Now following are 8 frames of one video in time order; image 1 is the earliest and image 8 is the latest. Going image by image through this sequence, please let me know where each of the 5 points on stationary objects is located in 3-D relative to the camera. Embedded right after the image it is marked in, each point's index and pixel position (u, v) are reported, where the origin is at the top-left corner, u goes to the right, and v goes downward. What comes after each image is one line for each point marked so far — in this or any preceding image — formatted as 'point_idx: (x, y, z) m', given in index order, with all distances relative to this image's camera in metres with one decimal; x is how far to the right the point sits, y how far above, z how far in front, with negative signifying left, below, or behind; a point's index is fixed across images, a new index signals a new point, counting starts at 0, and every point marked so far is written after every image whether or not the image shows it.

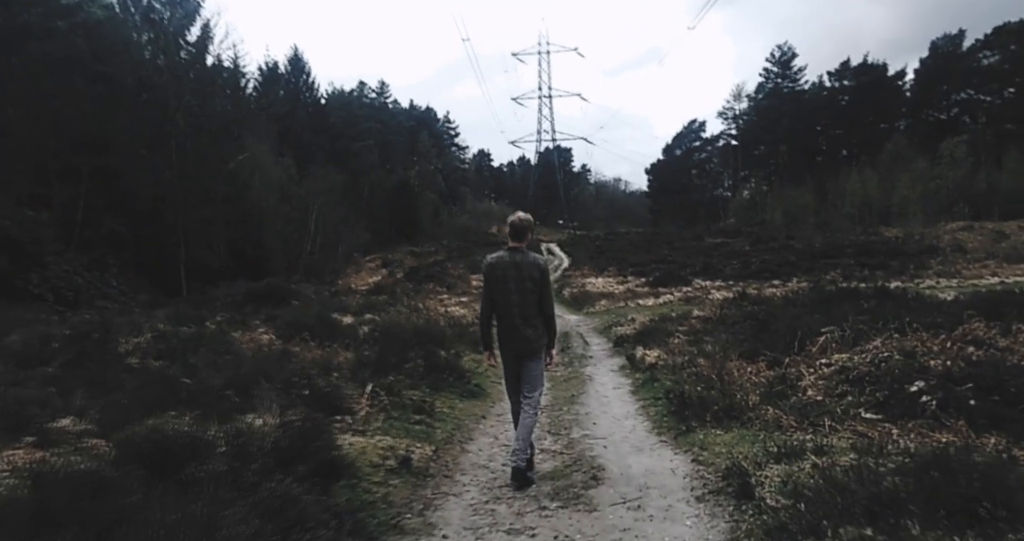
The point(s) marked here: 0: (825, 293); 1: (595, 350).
0: (+8.8, -0.7, +16.9) m
1: (+2.0, -1.9, +14.3) m
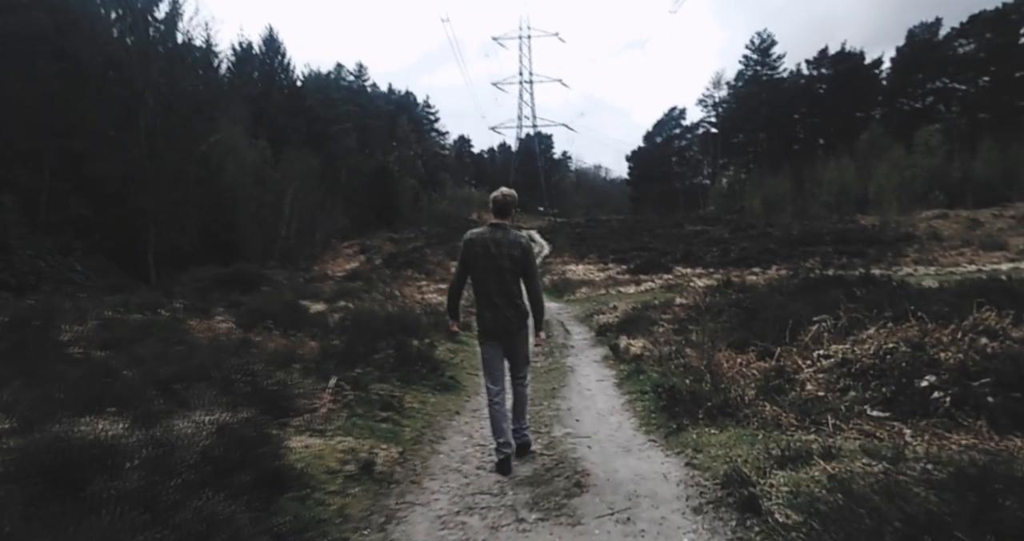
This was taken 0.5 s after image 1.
0: (+8.3, -0.3, +16.5) m
1: (+1.5, -1.6, +13.8) m
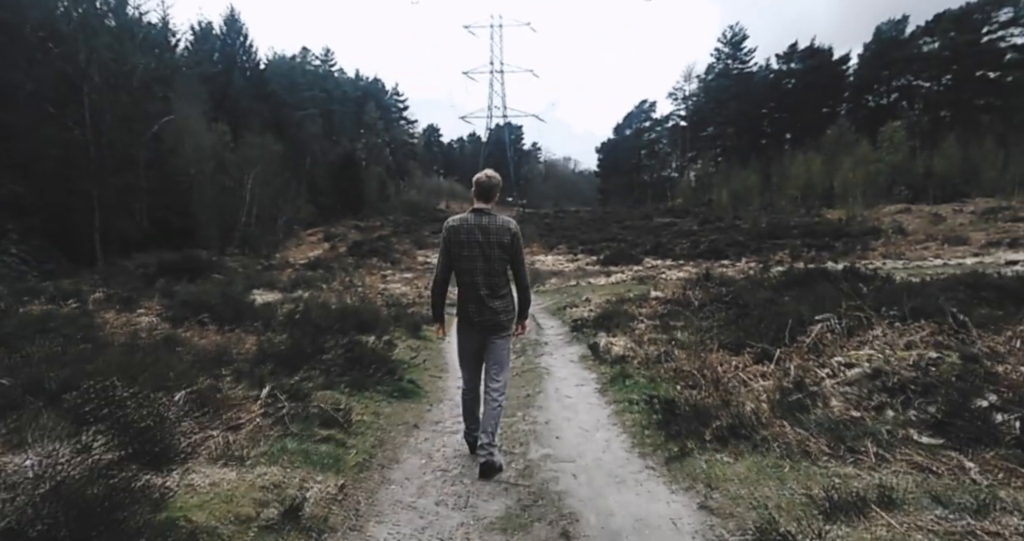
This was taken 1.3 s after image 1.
0: (+7.4, -0.1, +15.8) m
1: (+0.8, -1.4, +12.7) m
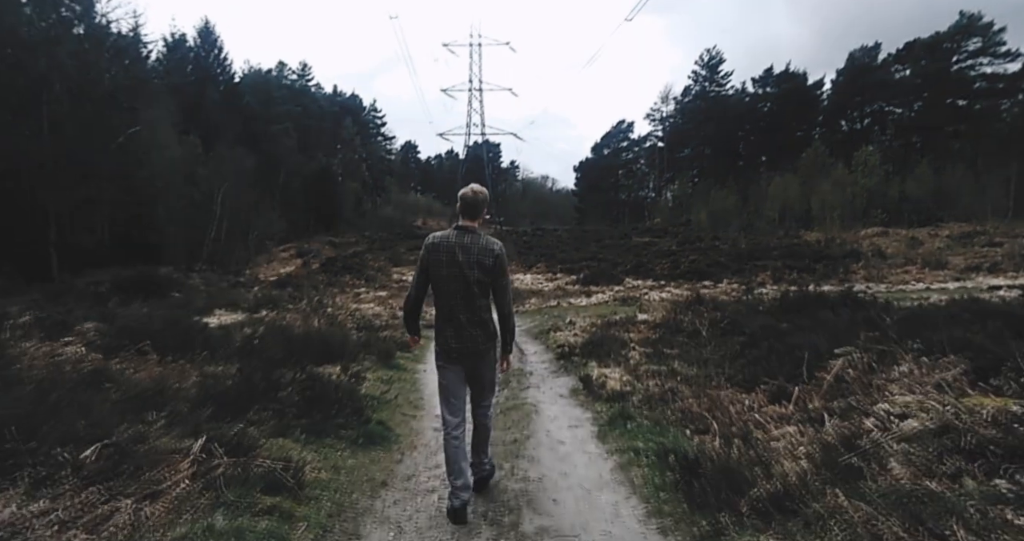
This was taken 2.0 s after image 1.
0: (+7.0, -0.7, +15.0) m
1: (+0.5, -1.8, +11.6) m
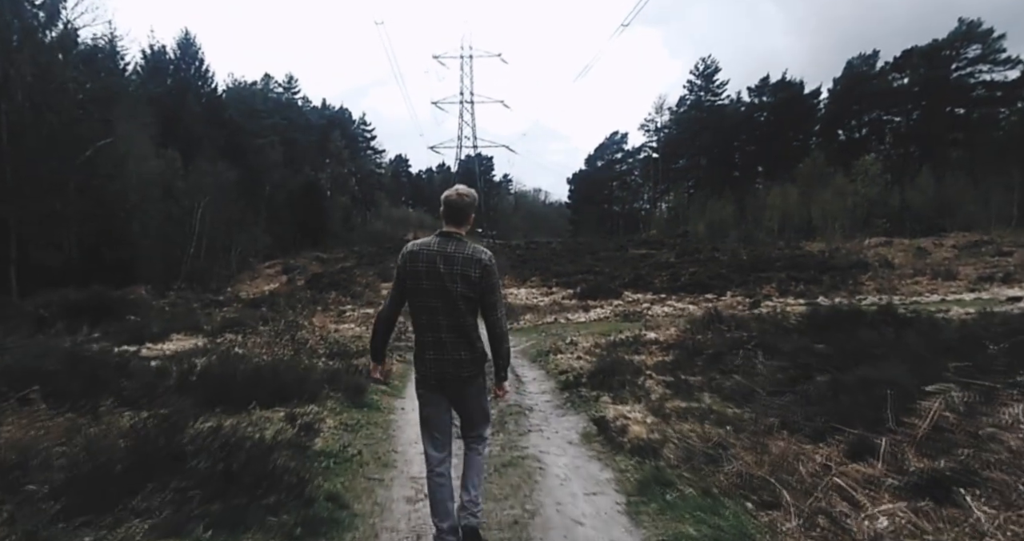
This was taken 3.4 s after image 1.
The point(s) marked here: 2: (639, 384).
0: (+6.9, -1.0, +13.3) m
1: (+0.4, -2.1, +9.8) m
2: (+2.1, -1.8, +9.8) m
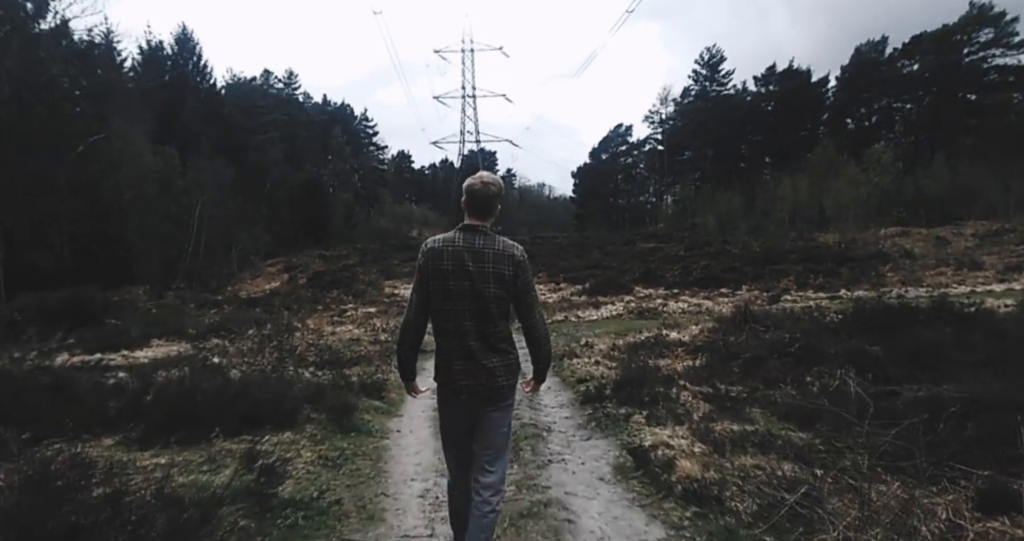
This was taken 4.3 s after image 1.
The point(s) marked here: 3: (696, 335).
0: (+7.1, -0.9, +11.9) m
1: (+0.6, -2.0, +8.5) m
2: (+2.2, -1.8, +8.4) m
3: (+4.4, -1.5, +14.2) m
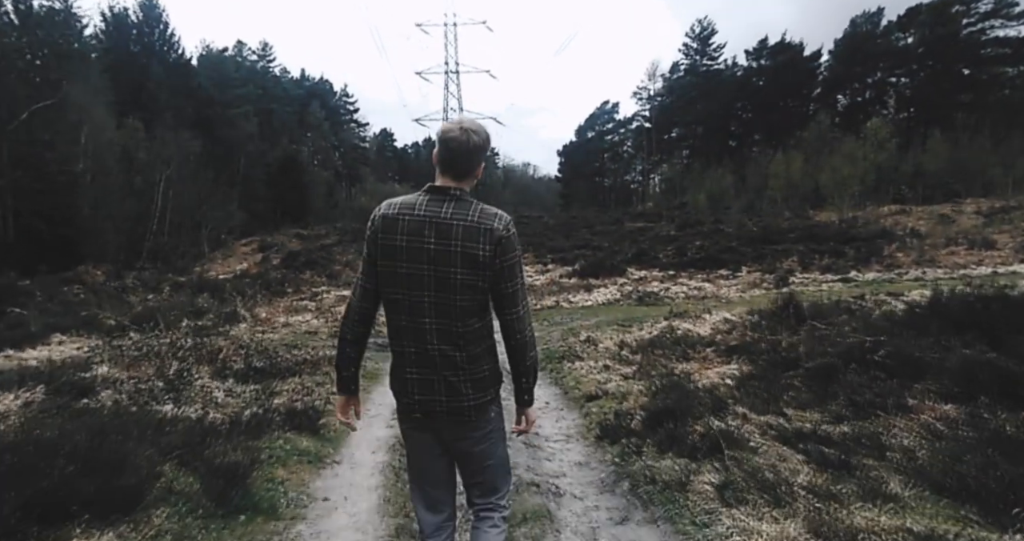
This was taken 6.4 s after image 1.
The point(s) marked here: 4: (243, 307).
0: (+6.9, -0.6, +9.3) m
1: (+0.5, -1.8, +5.8) m
2: (+2.1, -1.6, +5.7) m
3: (+4.1, -1.2, +11.6) m
4: (-8.0, -1.1, +18.3) m
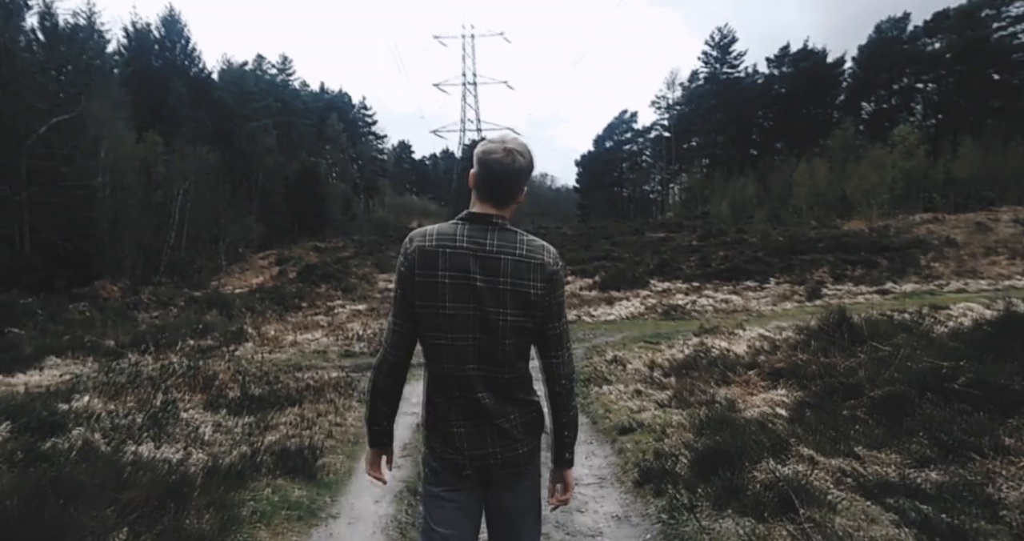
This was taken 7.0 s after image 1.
0: (+7.2, -0.8, +8.2) m
1: (+0.7, -2.0, +4.9) m
2: (+2.3, -1.7, +4.8) m
3: (+4.5, -1.4, +10.5) m
4: (-7.4, -1.5, +17.7) m
